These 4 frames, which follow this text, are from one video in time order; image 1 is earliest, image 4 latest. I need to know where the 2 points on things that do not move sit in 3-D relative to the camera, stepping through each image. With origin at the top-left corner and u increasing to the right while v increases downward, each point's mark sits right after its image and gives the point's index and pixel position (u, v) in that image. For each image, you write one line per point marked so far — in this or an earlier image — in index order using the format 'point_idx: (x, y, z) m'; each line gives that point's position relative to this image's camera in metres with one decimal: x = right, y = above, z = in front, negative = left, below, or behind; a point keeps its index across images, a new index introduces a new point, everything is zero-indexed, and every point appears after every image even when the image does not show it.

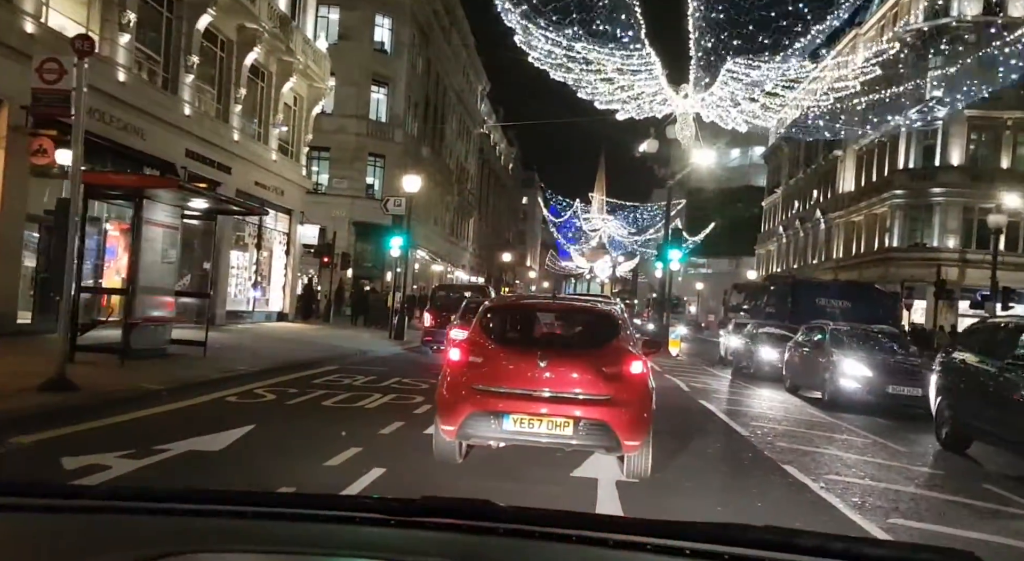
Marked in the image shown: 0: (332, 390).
0: (-2.7, -1.6, +13.5) m
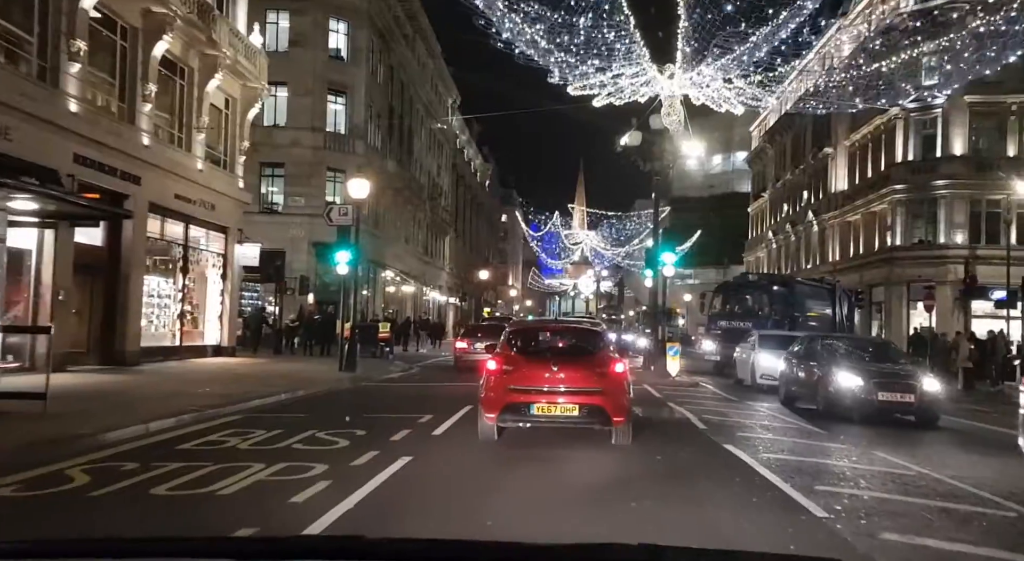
0: (-3.3, -1.9, +9.3) m
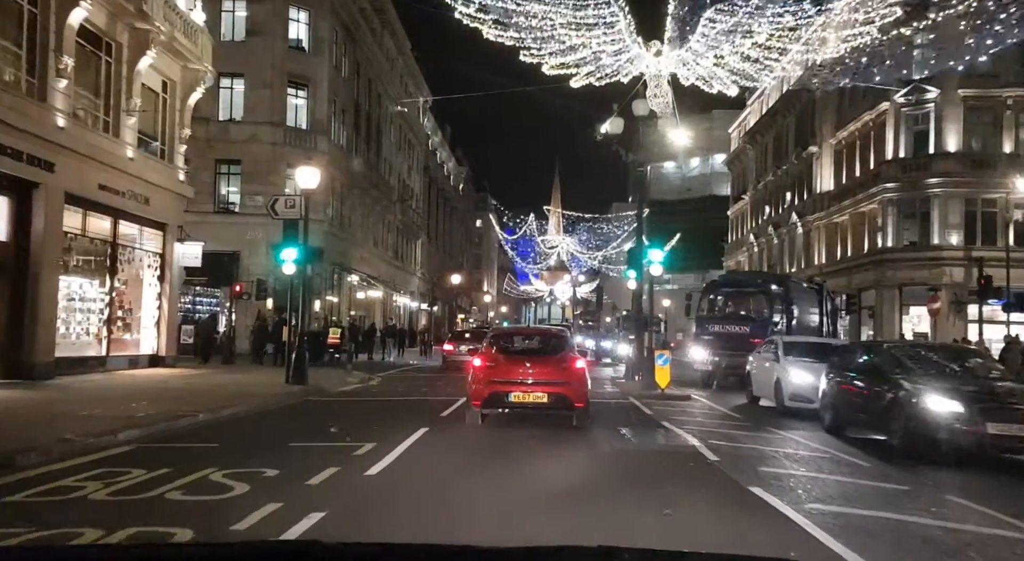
0: (-3.6, -1.8, +6.6) m
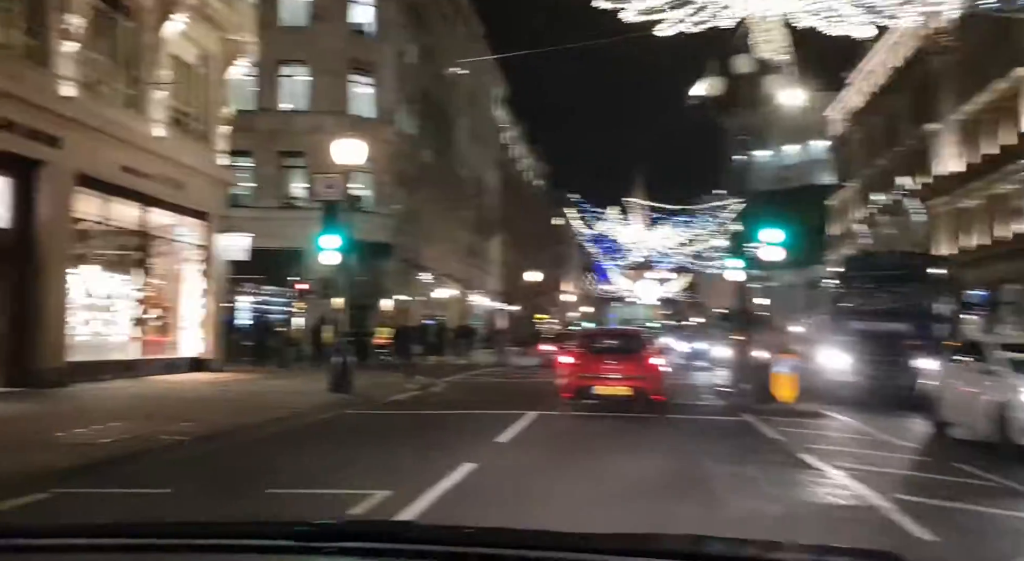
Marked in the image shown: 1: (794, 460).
0: (-3.3, -1.6, +3.4) m
1: (+3.0, -2.0, +10.2) m
